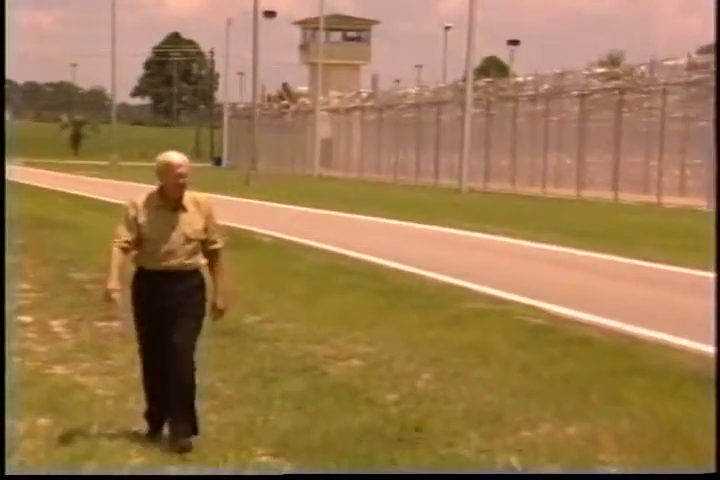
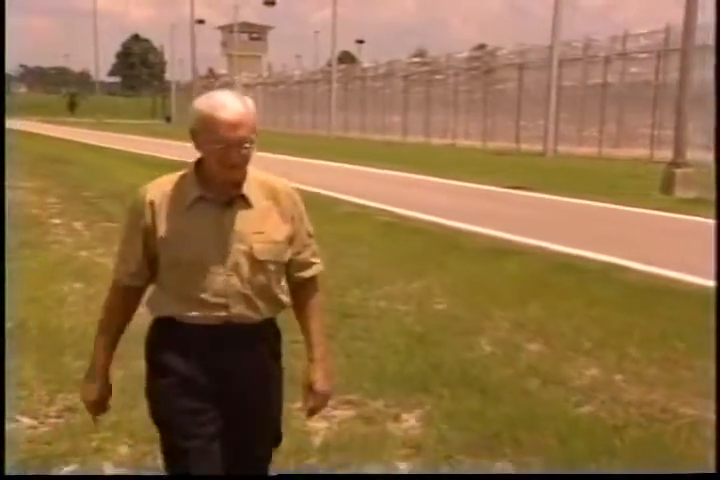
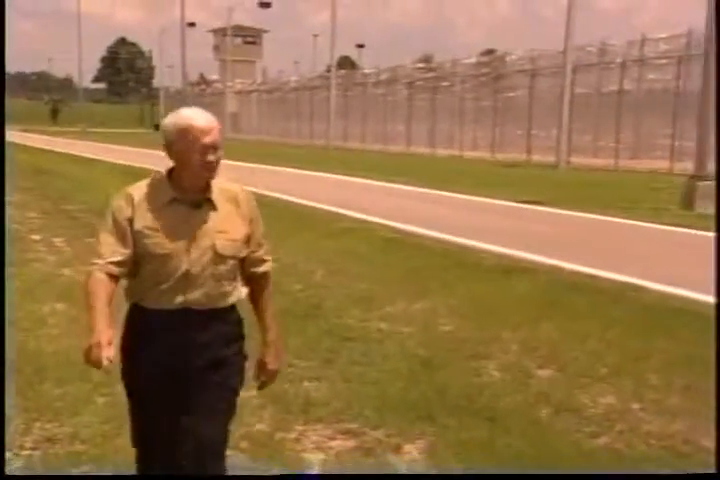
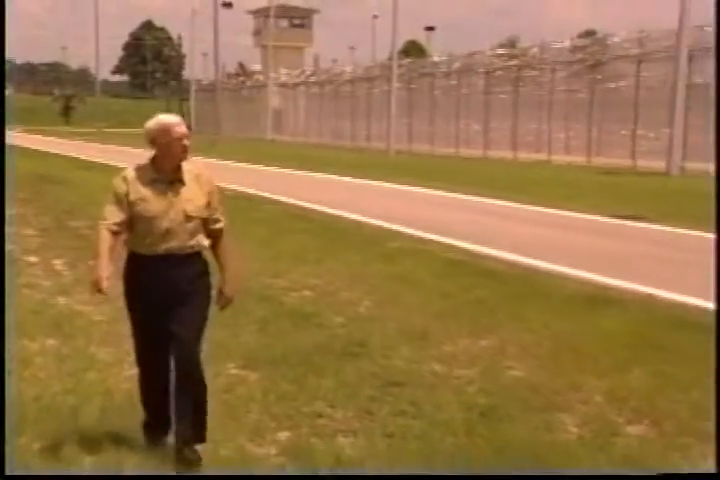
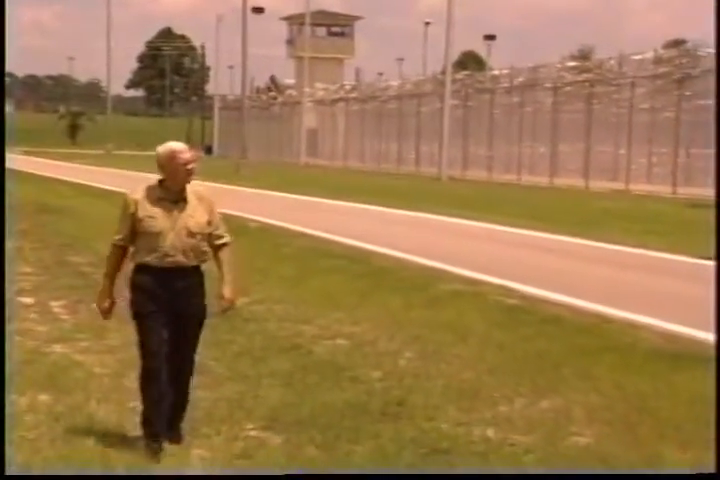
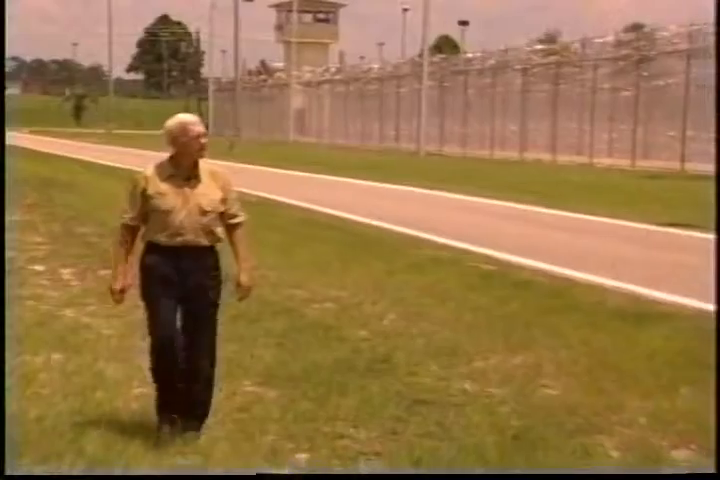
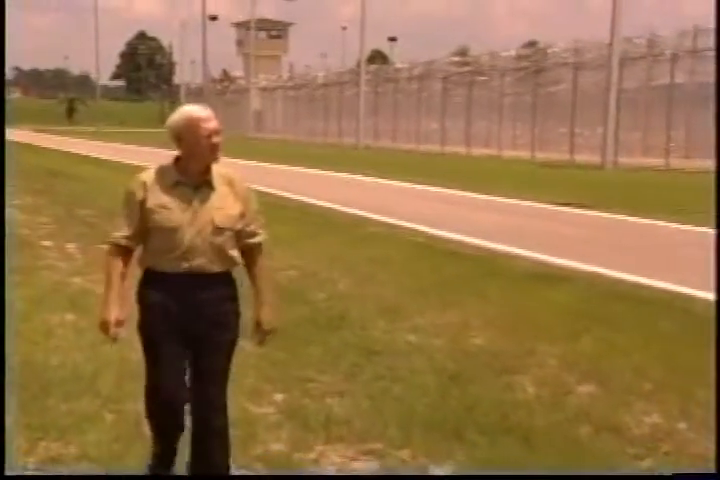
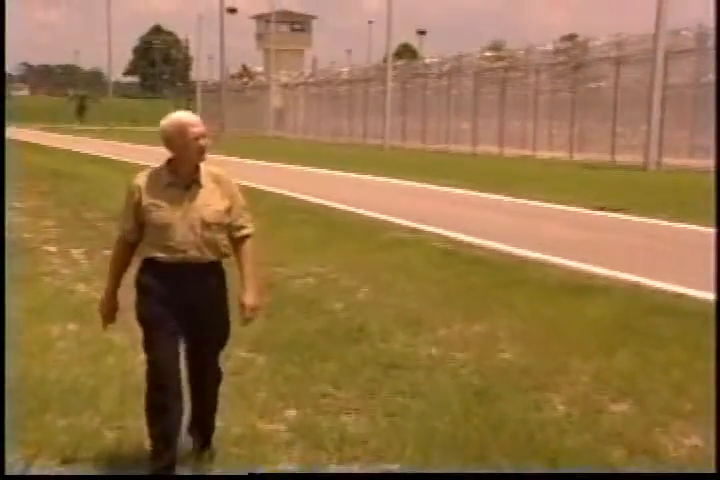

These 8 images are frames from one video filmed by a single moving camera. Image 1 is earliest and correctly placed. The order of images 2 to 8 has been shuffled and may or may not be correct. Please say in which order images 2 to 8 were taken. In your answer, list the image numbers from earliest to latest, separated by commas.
5, 6, 4, 8, 7, 3, 2
